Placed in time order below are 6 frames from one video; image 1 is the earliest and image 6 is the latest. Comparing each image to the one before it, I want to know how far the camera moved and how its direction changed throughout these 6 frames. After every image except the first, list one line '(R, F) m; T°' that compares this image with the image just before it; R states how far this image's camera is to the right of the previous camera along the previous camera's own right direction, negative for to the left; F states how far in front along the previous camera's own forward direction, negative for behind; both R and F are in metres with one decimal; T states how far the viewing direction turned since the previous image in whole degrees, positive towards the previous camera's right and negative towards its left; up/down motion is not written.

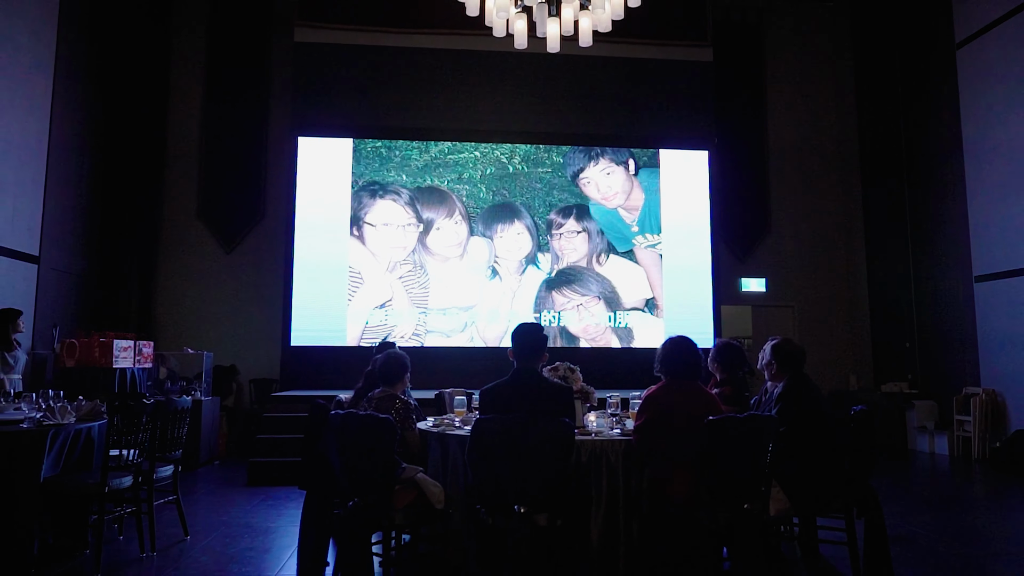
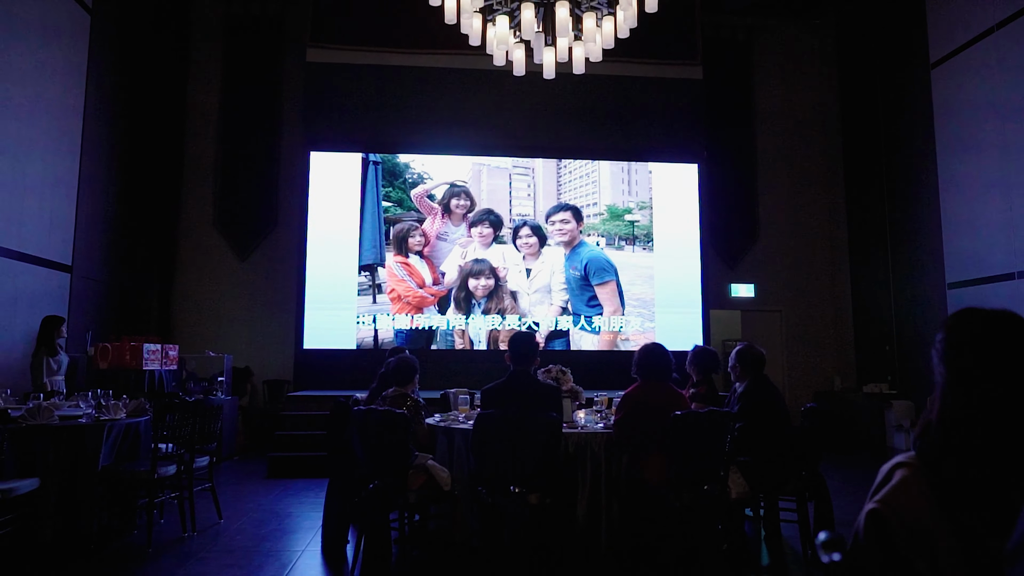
(0.0, -0.4) m; 0°
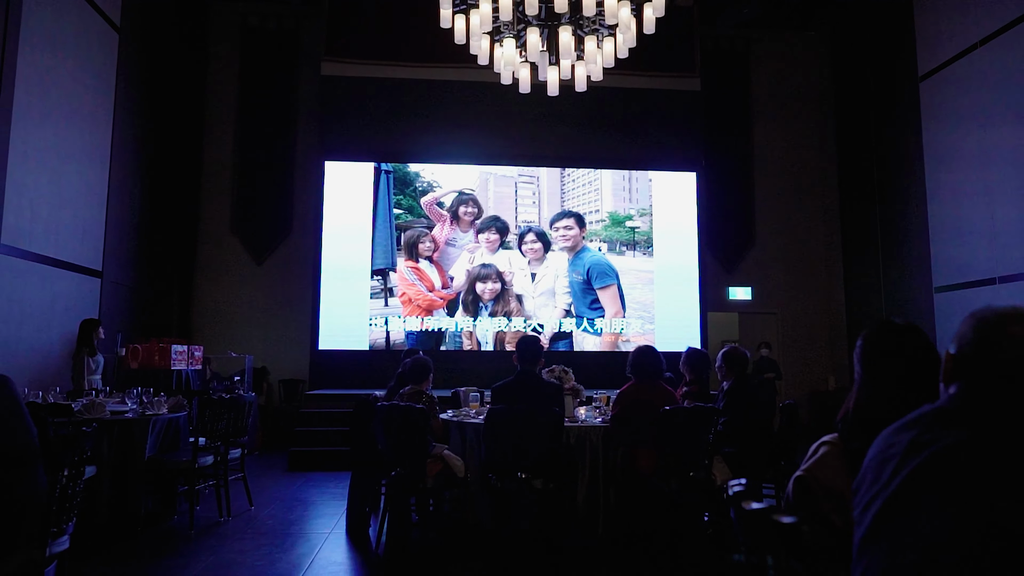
(0.0, -0.3) m; 0°
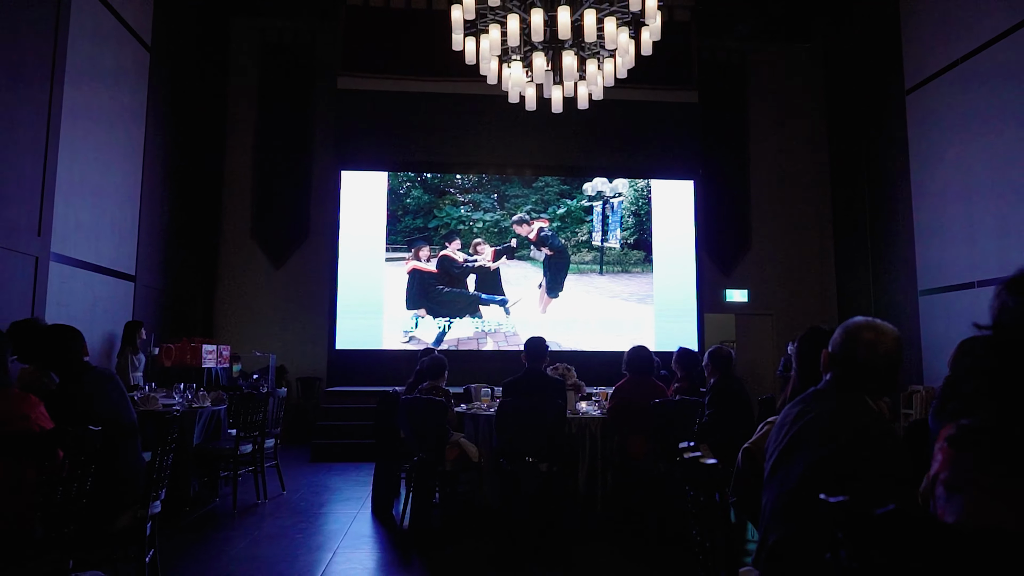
(0.0, -0.4) m; 0°
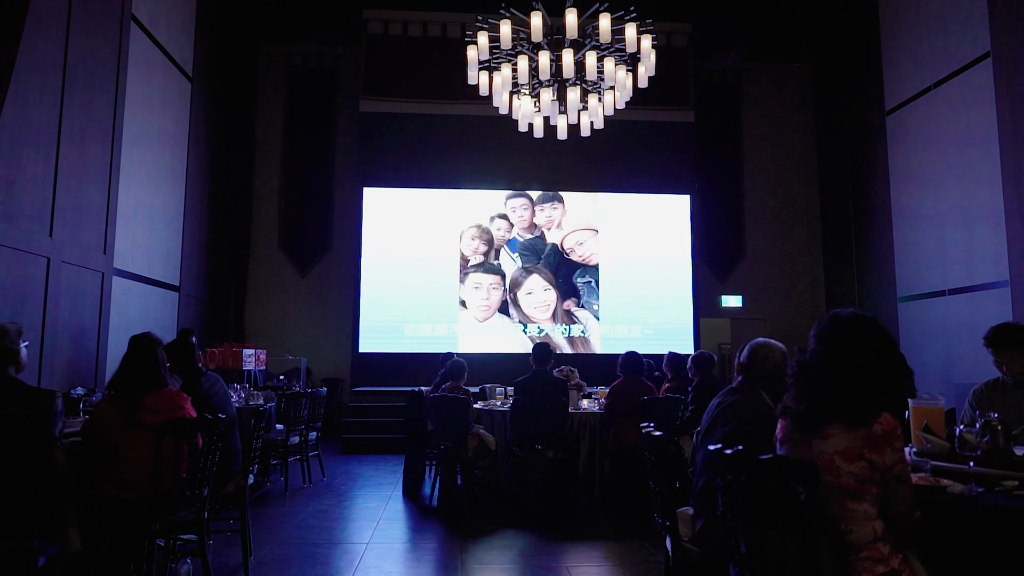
(0.0, -0.7) m; -1°
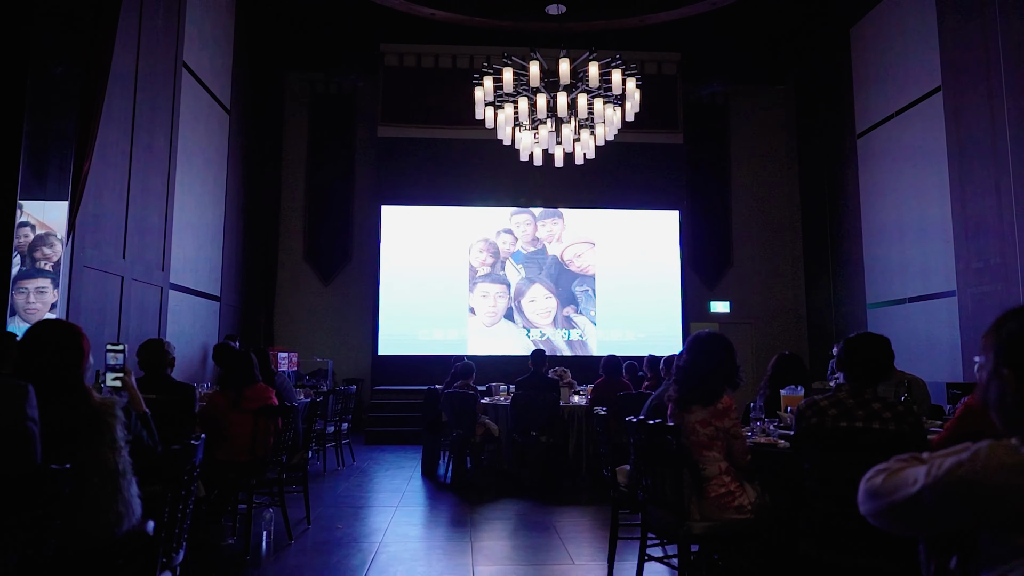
(+0.1, -0.9) m; -1°
